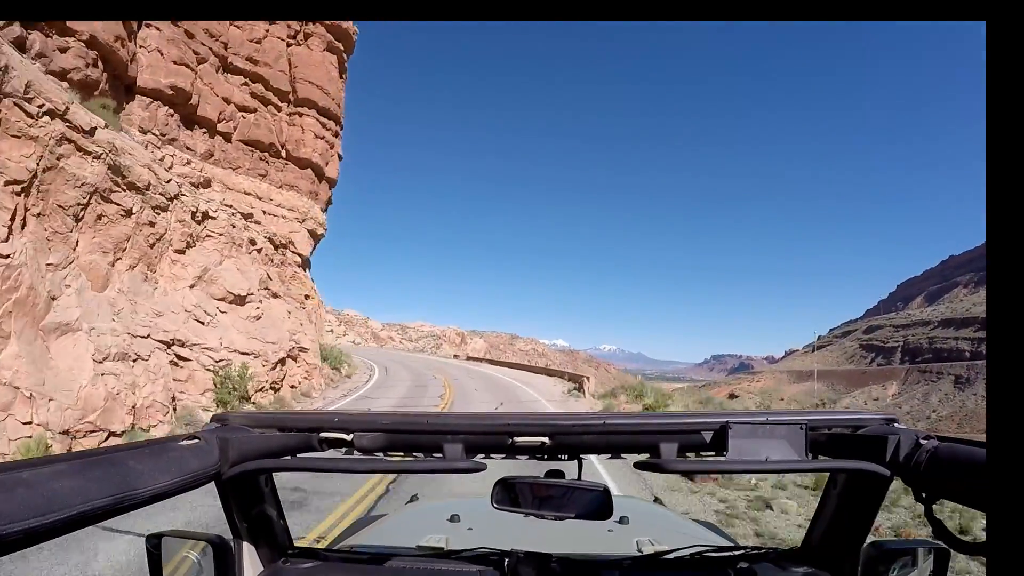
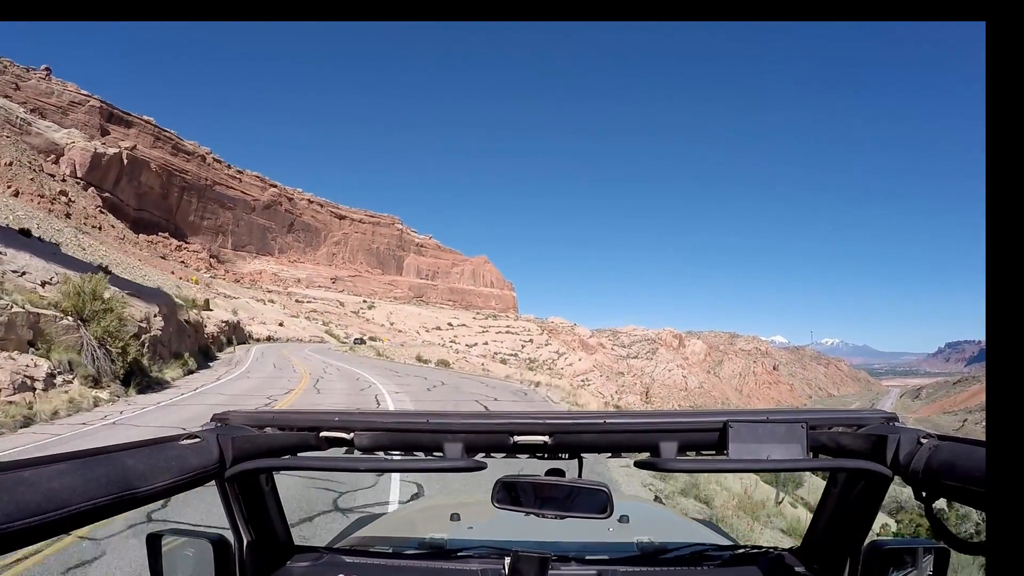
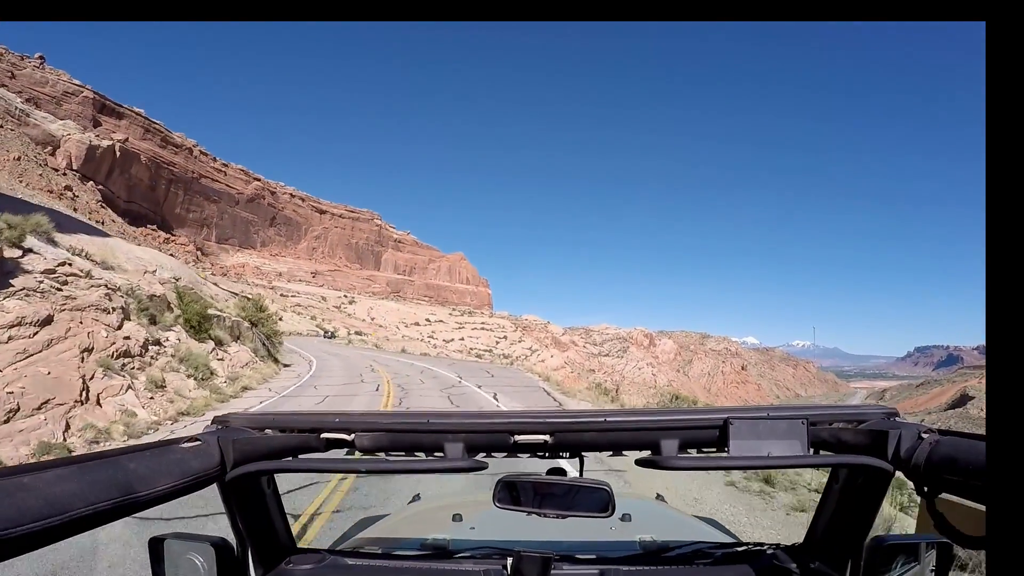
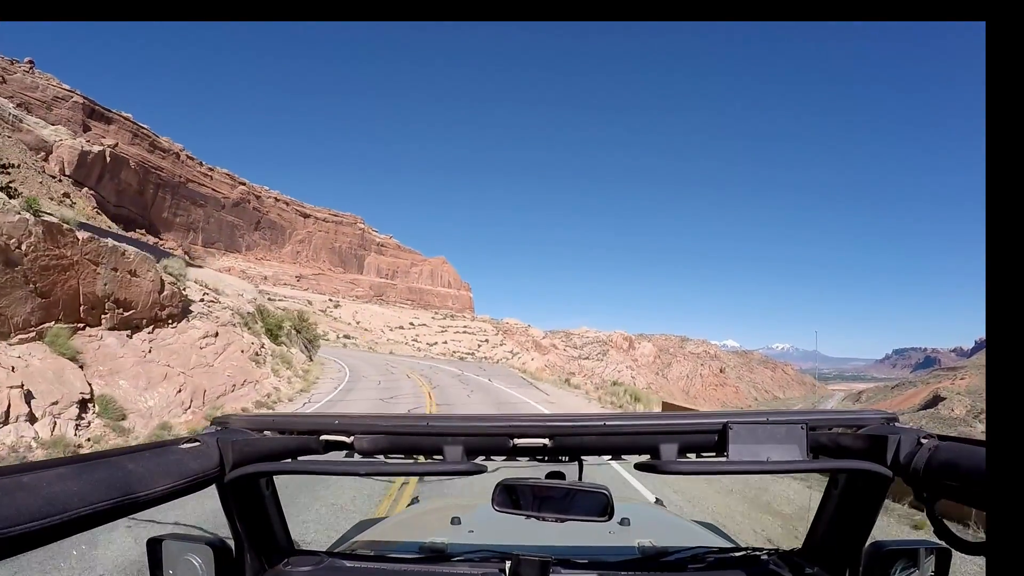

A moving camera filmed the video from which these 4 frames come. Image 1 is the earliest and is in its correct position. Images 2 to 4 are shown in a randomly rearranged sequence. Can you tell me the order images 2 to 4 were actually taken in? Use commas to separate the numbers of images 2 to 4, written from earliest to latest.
4, 3, 2
